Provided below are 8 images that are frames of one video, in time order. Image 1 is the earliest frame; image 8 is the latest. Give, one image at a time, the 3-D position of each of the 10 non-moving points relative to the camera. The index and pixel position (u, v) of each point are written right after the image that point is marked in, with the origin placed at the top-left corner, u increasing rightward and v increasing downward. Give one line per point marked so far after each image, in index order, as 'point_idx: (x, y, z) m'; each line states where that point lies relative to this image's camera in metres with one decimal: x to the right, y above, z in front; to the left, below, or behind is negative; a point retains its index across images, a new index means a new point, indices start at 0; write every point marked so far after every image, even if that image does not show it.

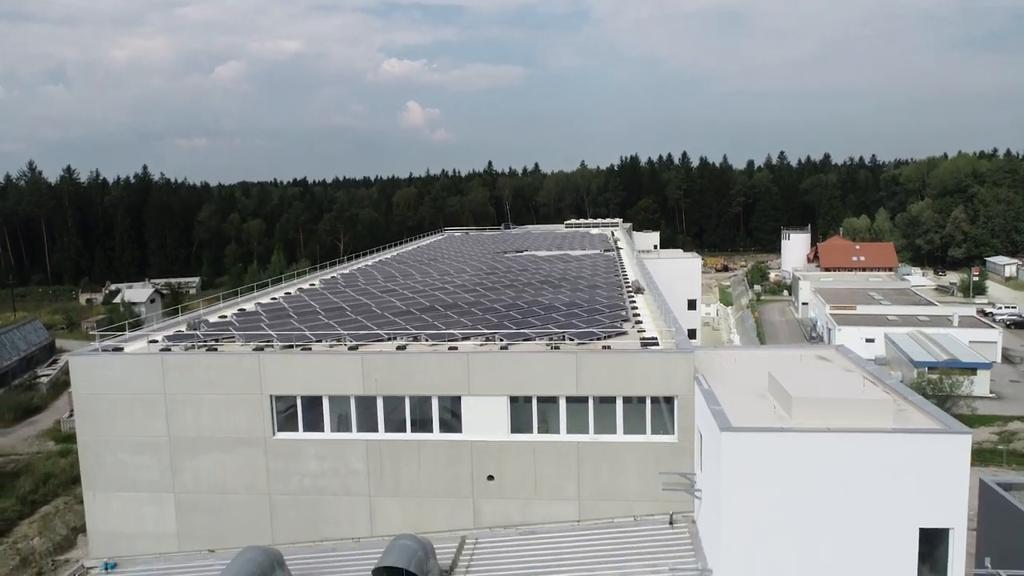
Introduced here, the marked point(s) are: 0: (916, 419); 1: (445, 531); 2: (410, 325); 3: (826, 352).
0: (+6.2, -2.0, +11.7) m
1: (-1.3, -4.8, +15.0) m
2: (-2.4, -0.9, +17.5) m
3: (+6.6, -1.4, +16.0) m
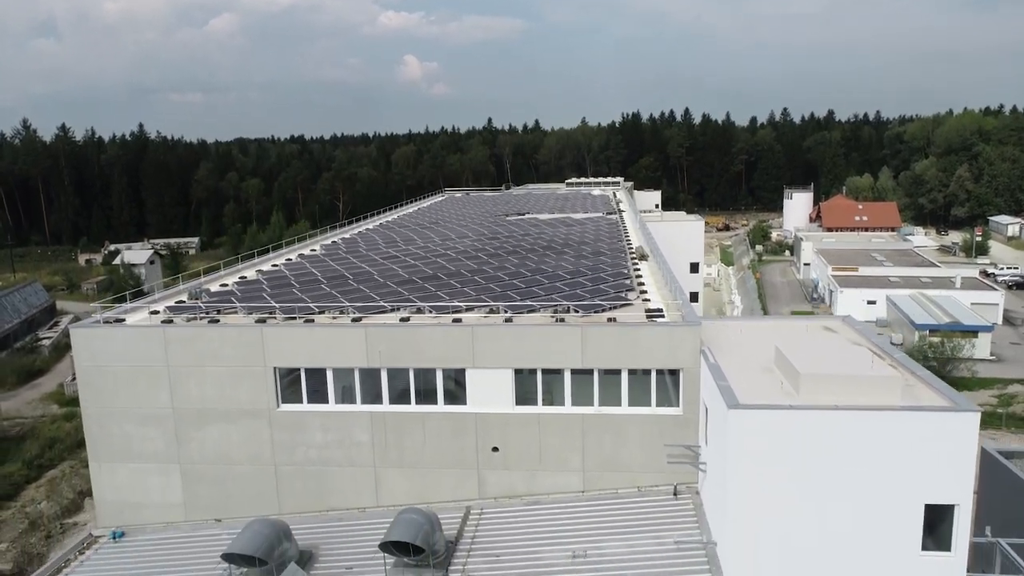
0: (+6.3, -1.6, +11.6) m
1: (-1.2, -4.2, +15.1) m
2: (-2.3, -0.2, +17.4) m
3: (+6.7, -0.7, +15.9) m
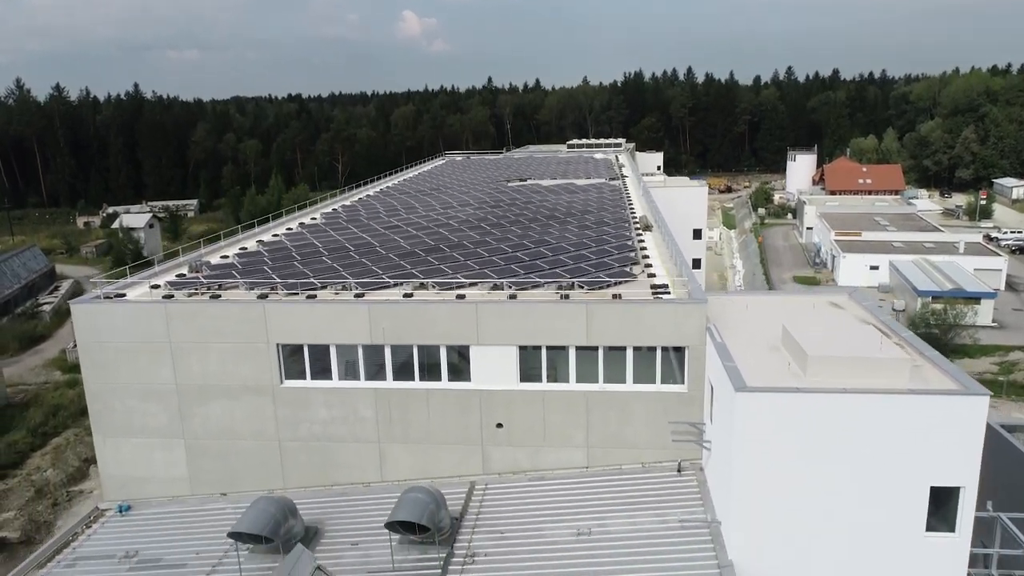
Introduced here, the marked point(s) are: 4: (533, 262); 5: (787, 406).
0: (+6.4, -1.3, +11.5) m
1: (-1.1, -3.7, +15.1) m
2: (-2.2, +0.4, +17.2) m
3: (+6.8, -0.2, +15.7) m
4: (+0.5, +0.6, +17.9) m
5: (+4.0, -1.7, +11.0) m
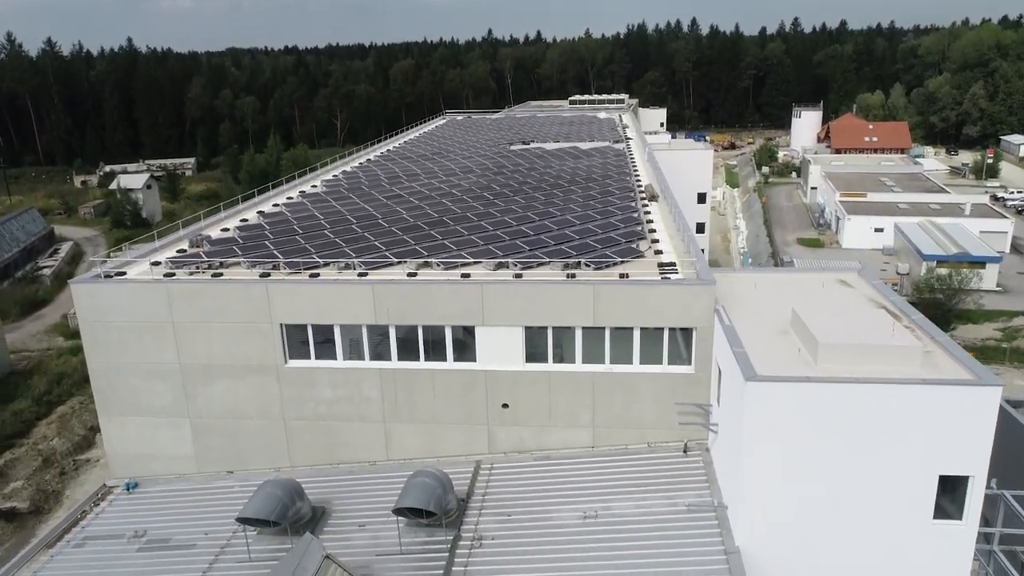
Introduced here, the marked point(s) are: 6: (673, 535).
0: (+6.5, -1.1, +11.4) m
1: (-1.0, -3.3, +15.1) m
2: (-2.1, +0.9, +17.0) m
3: (+6.9, +0.2, +15.5) m
4: (+0.6, +1.2, +17.6) m
5: (+4.1, -1.5, +10.9) m
6: (+2.6, -3.9, +12.1) m
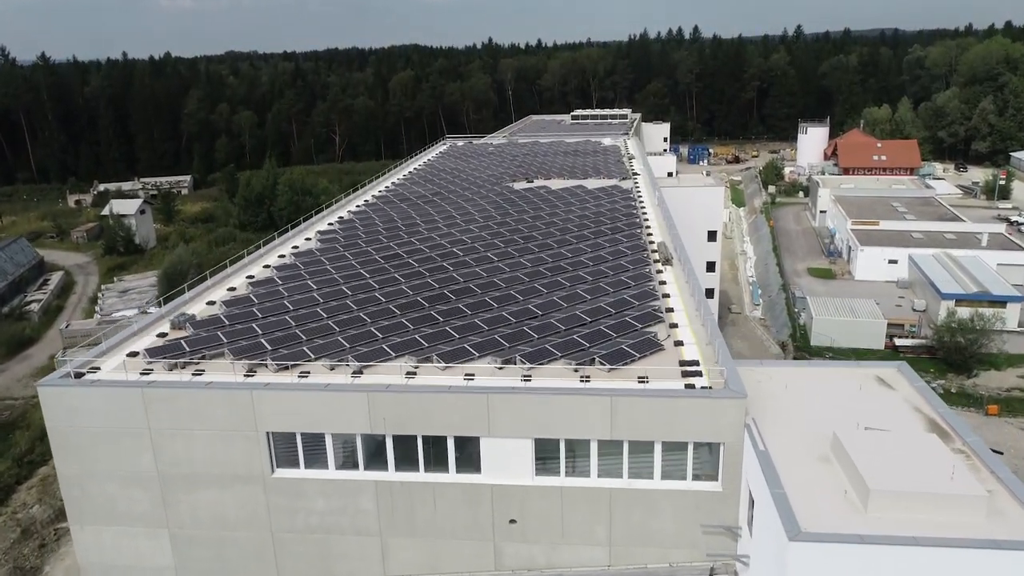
0: (+6.6, -2.9, +10.1) m
1: (-0.9, -5.2, +13.8) m
2: (-1.9, -0.9, +15.7) m
3: (+7.0, -1.6, +14.2) m
4: (+0.8, -0.7, +16.4) m
5: (+4.2, -3.4, +9.6) m
6: (+2.7, -5.8, +10.8) m
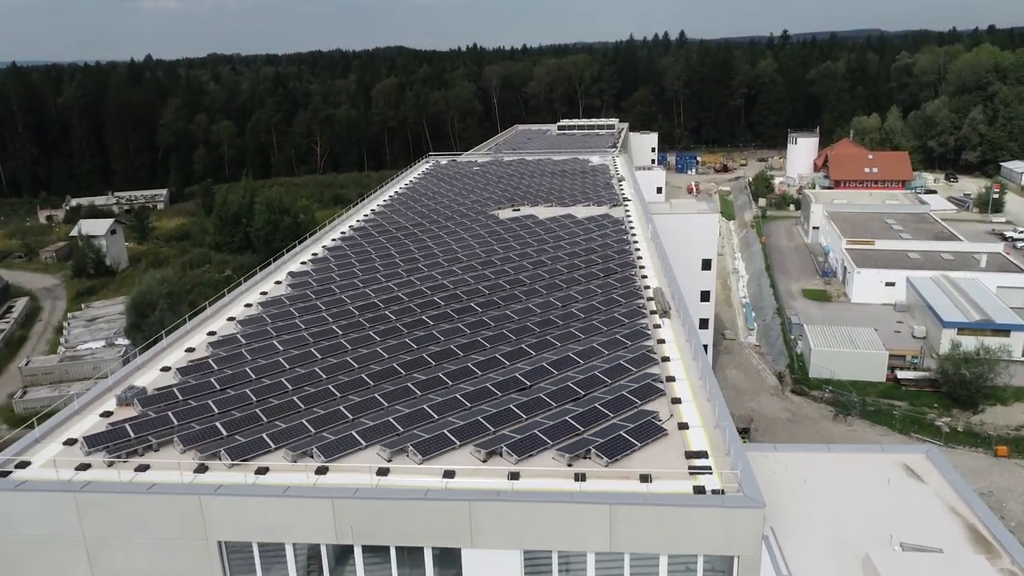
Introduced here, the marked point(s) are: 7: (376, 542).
0: (+6.5, -4.3, +8.7) m
1: (-1.1, -6.5, +12.2) m
2: (-2.2, -2.3, +14.1) m
3: (+6.8, -2.9, +12.8) m
4: (+0.5, -2.0, +14.8) m
5: (+4.1, -4.7, +8.1) m
6: (+2.5, -7.1, +9.2) m
7: (-2.1, -3.8, +11.5) m
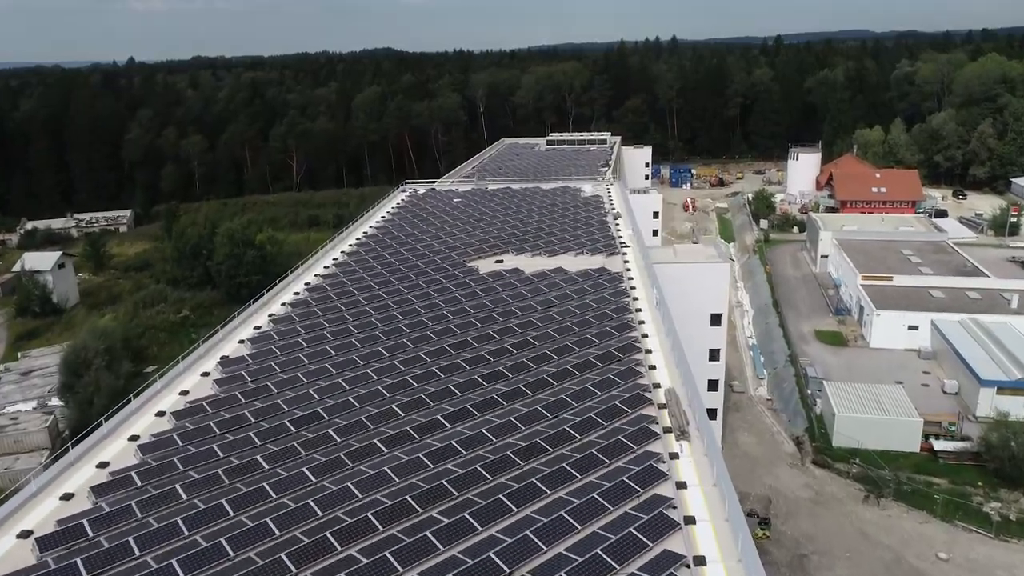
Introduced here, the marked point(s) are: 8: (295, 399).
0: (+6.2, -6.4, +4.7) m
1: (-1.4, -8.8, +8.2) m
2: (-2.6, -4.5, +10.0) m
3: (+6.4, -5.1, +8.8) m
4: (+0.1, -4.3, +10.7) m
5: (+3.8, -6.9, +4.1) m
6: (+2.2, -9.3, +5.2) m
7: (-2.4, -6.1, +7.4) m
8: (-4.9, -2.5, +17.0) m
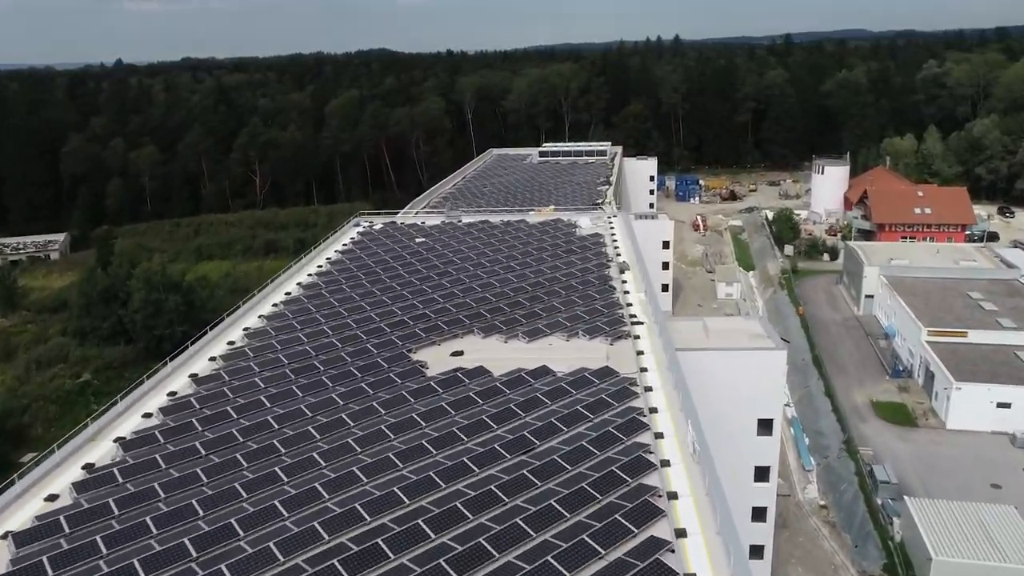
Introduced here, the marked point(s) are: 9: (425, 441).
0: (+5.3, -9.0, -3.6) m
1: (-2.3, -11.3, -0.2) m
2: (-3.5, -7.1, +1.6) m
3: (+5.5, -7.7, +0.5) m
4: (-0.8, -6.8, +2.4) m
5: (+2.9, -9.5, -4.2) m
6: (+1.4, -11.9, -3.1) m
7: (-3.3, -8.7, -0.9) m
8: (-5.7, -5.1, +8.6) m
9: (-1.7, -3.0, +15.3) m
